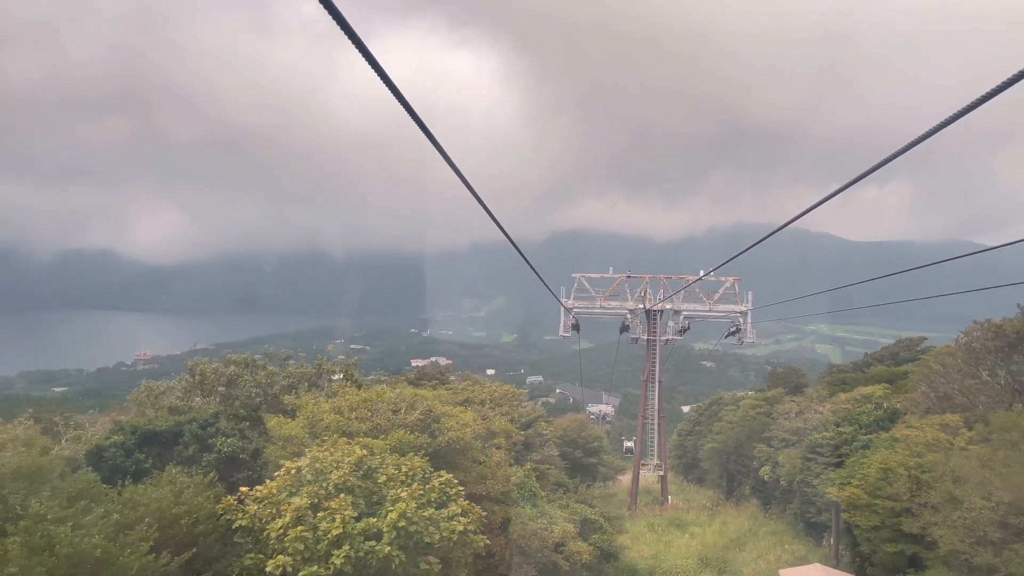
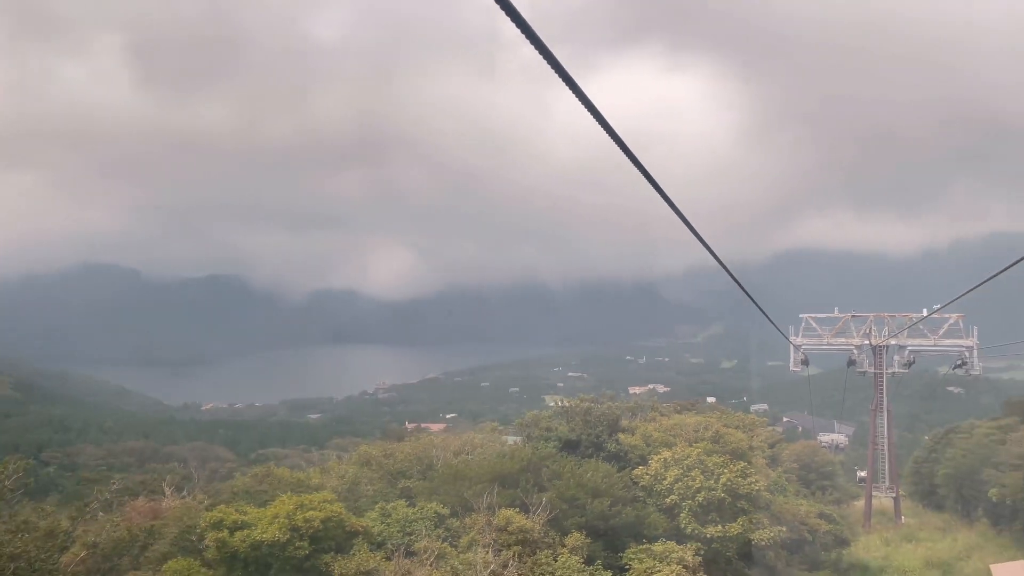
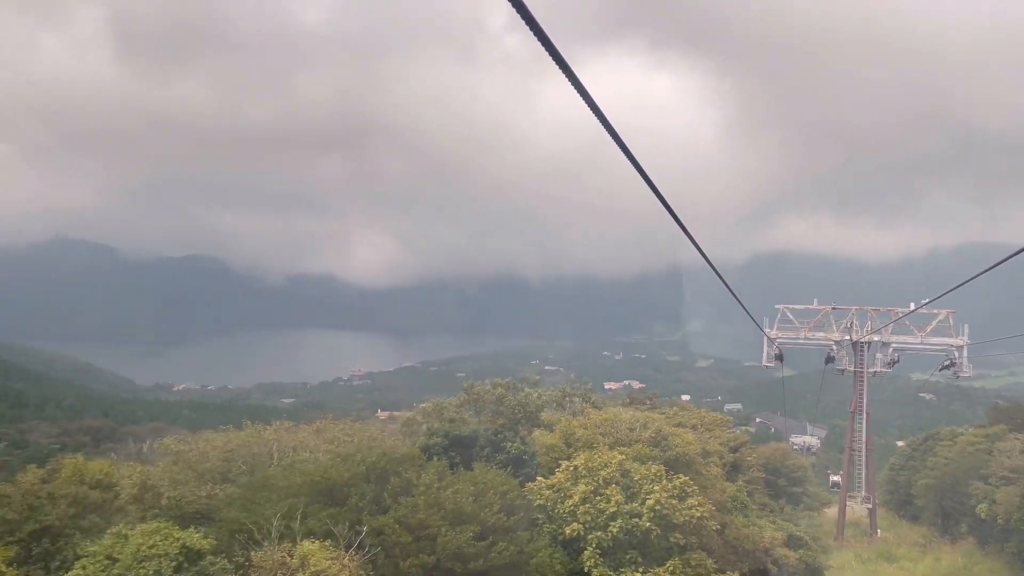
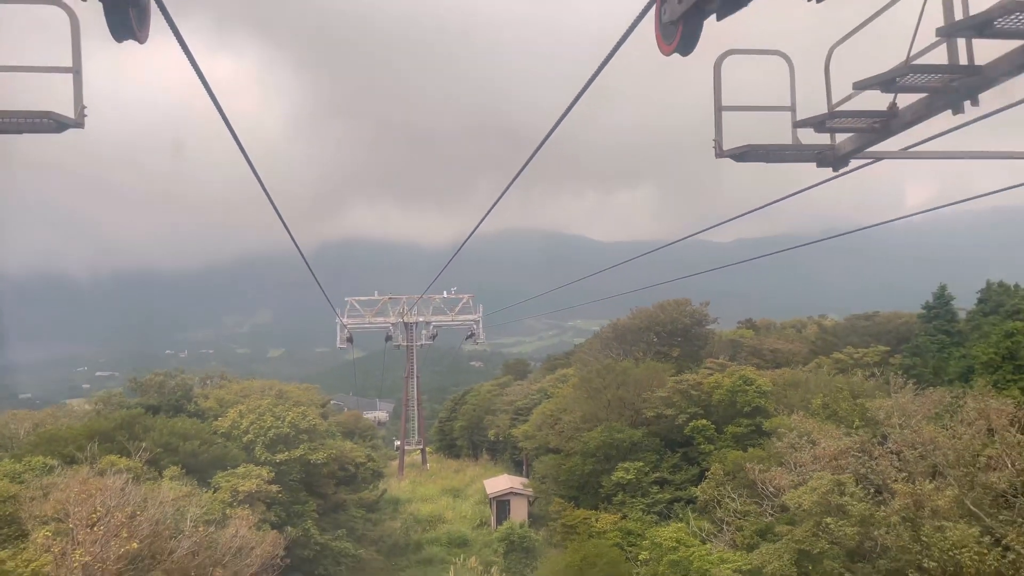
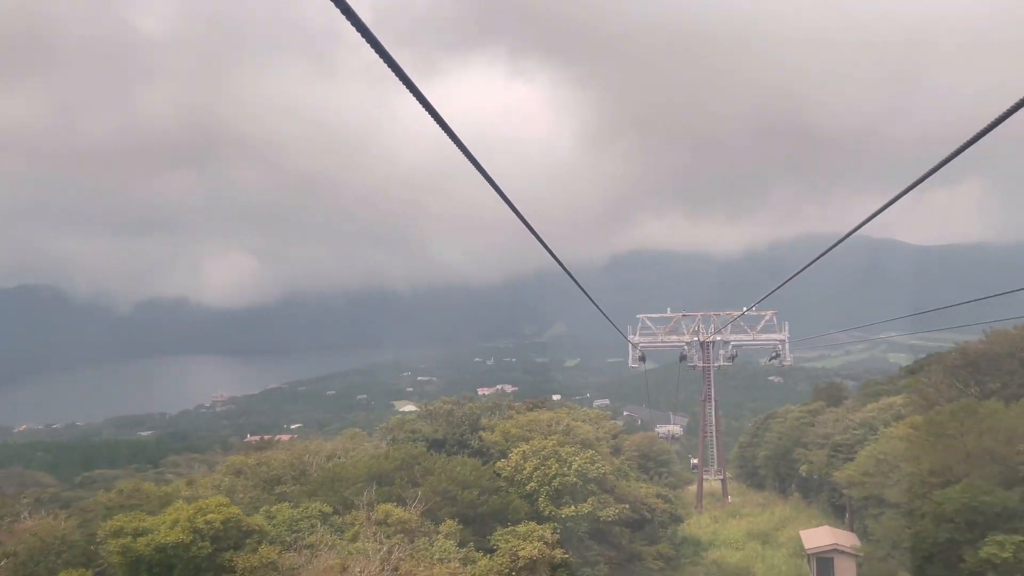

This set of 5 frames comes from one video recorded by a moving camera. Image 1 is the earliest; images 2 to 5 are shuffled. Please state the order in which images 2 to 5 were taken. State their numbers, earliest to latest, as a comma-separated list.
3, 2, 5, 4
